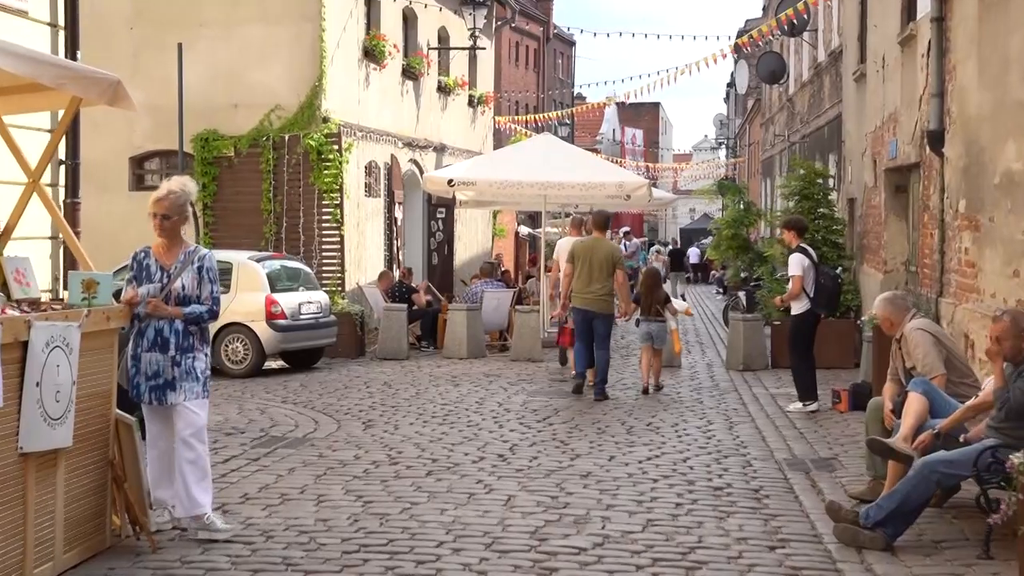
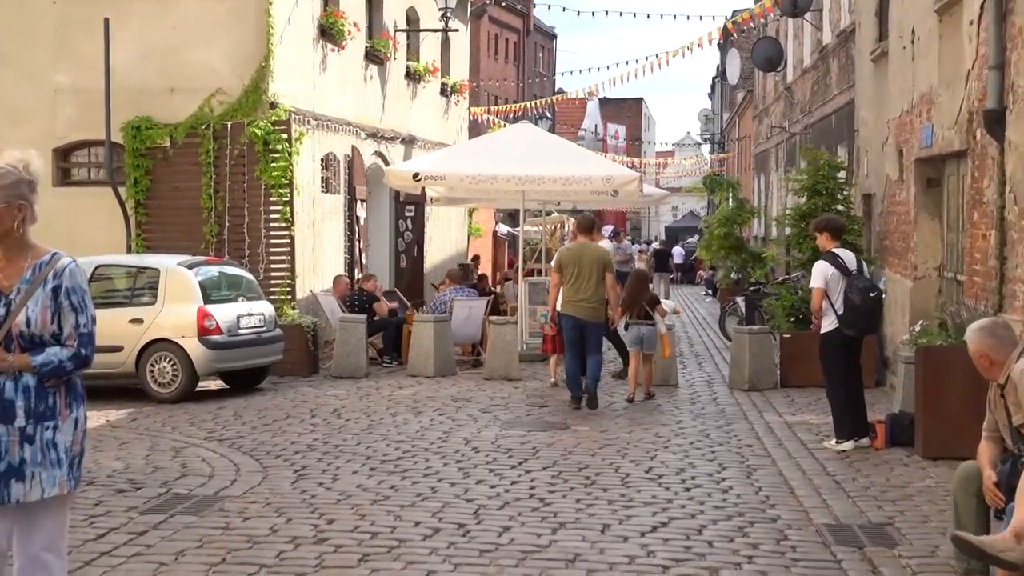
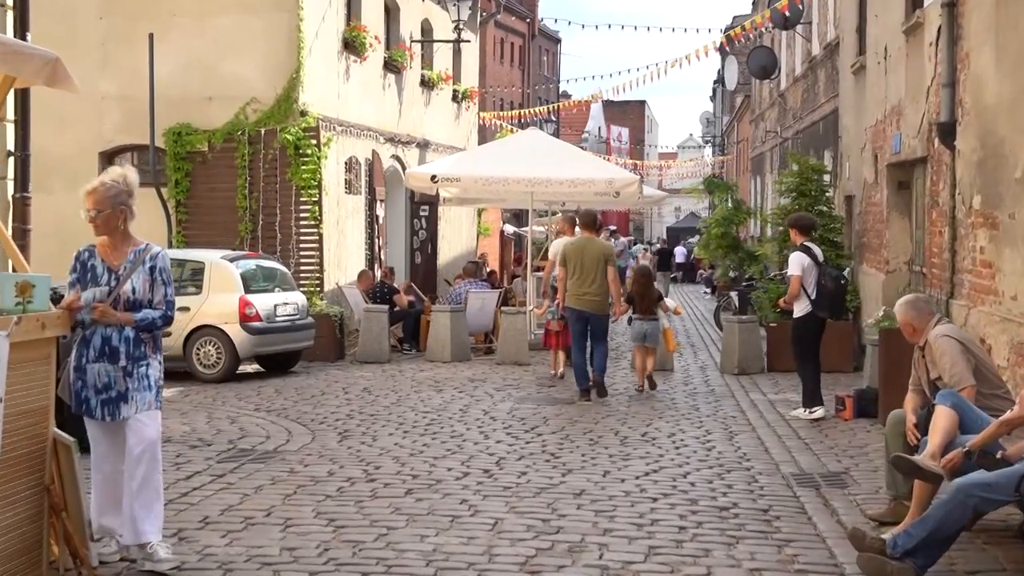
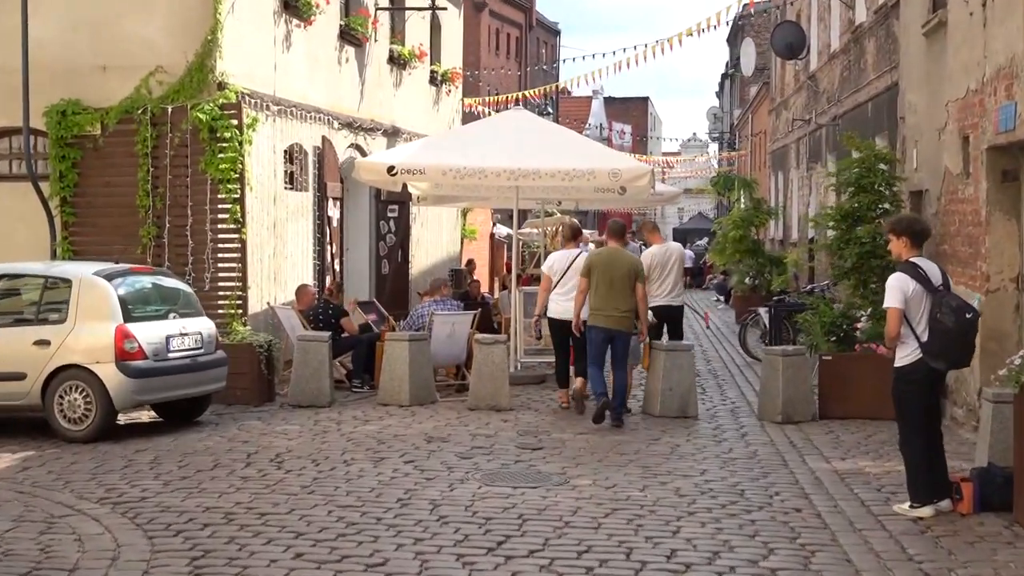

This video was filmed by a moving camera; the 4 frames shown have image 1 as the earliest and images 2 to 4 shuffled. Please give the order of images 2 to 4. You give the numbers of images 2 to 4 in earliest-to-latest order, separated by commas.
3, 2, 4
